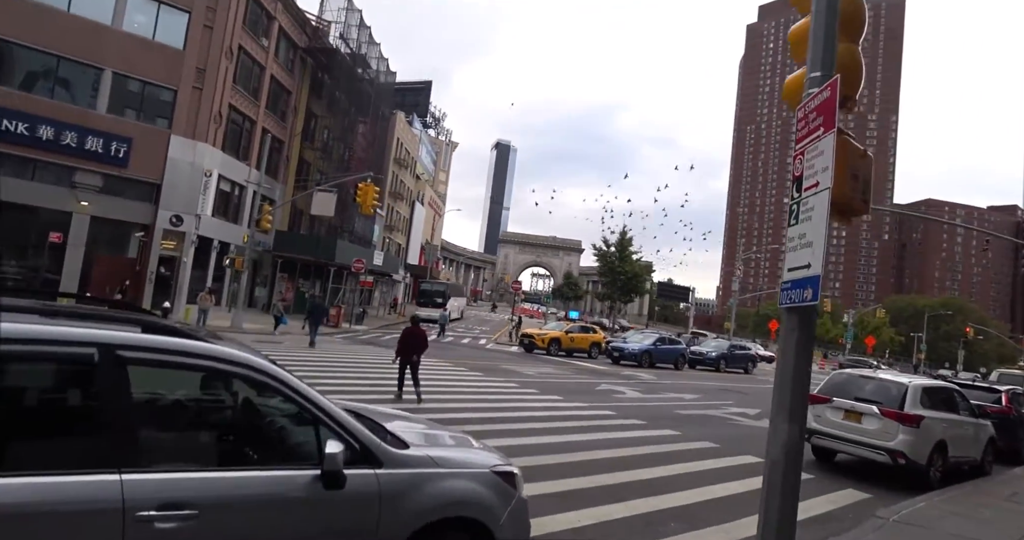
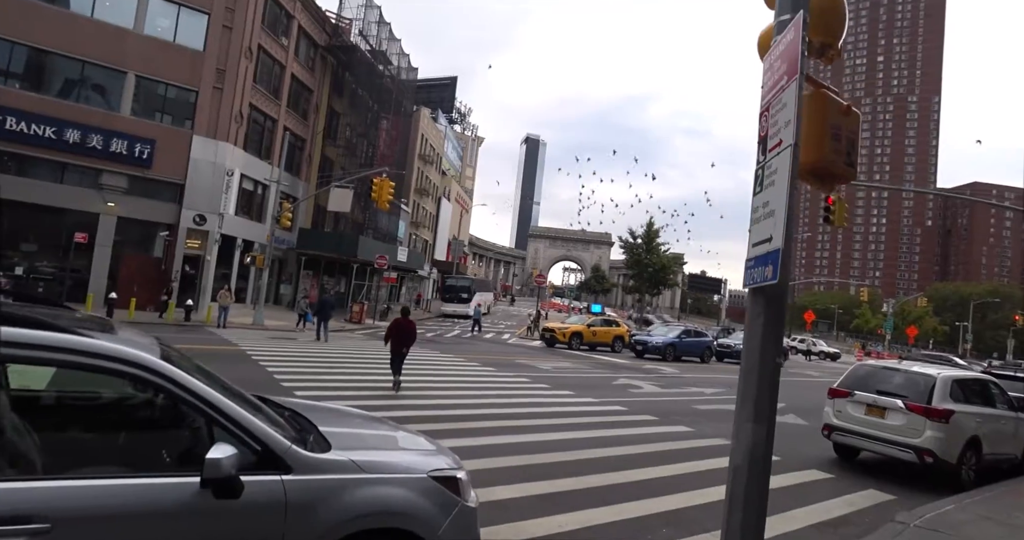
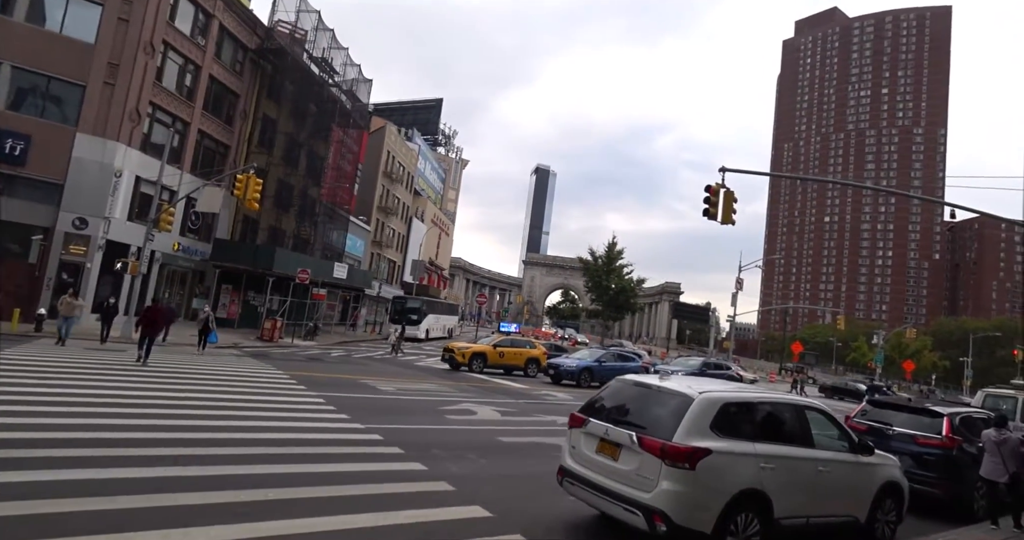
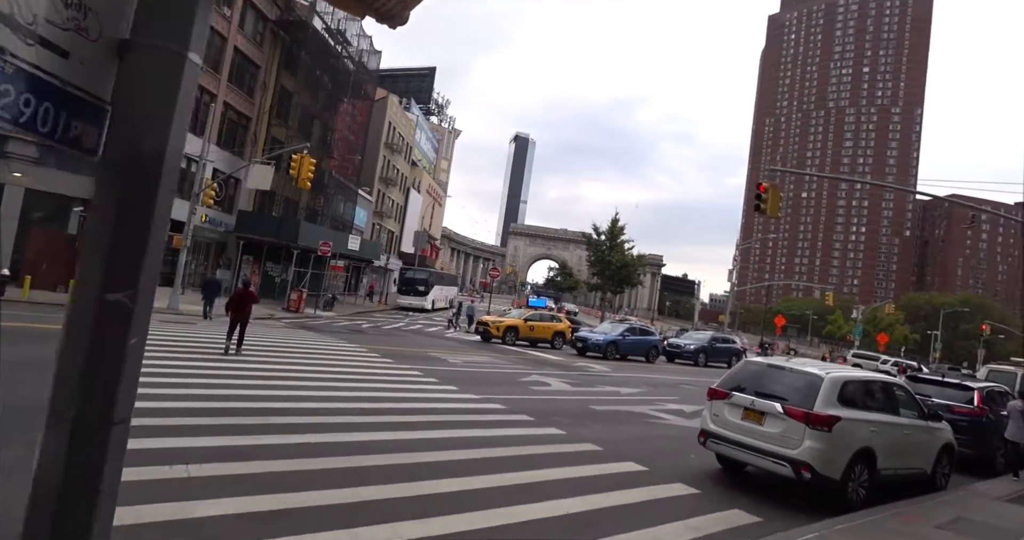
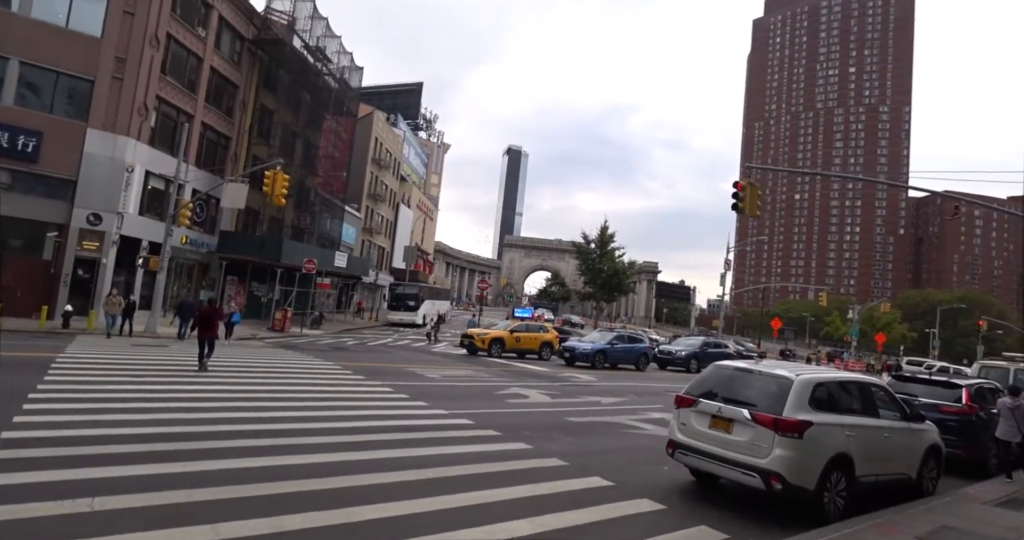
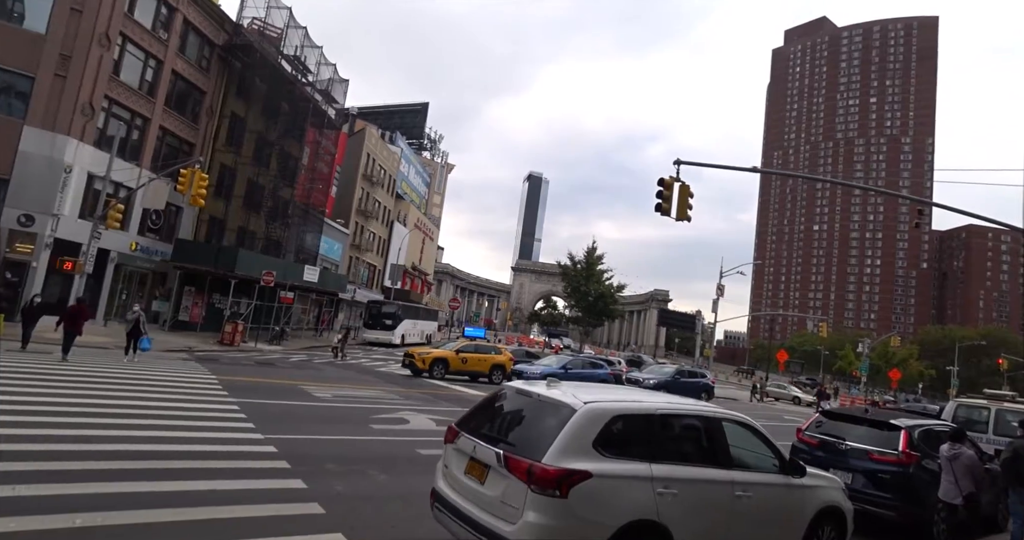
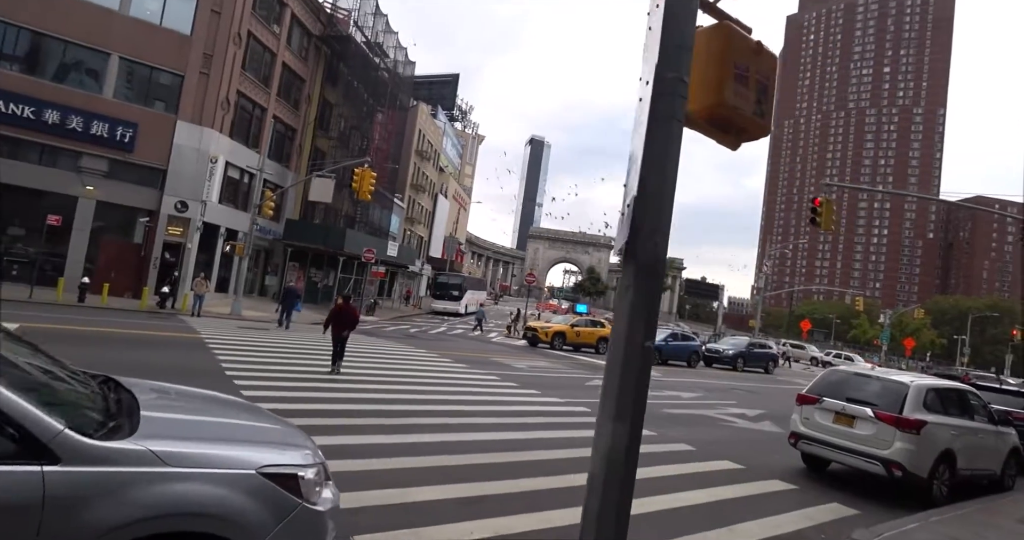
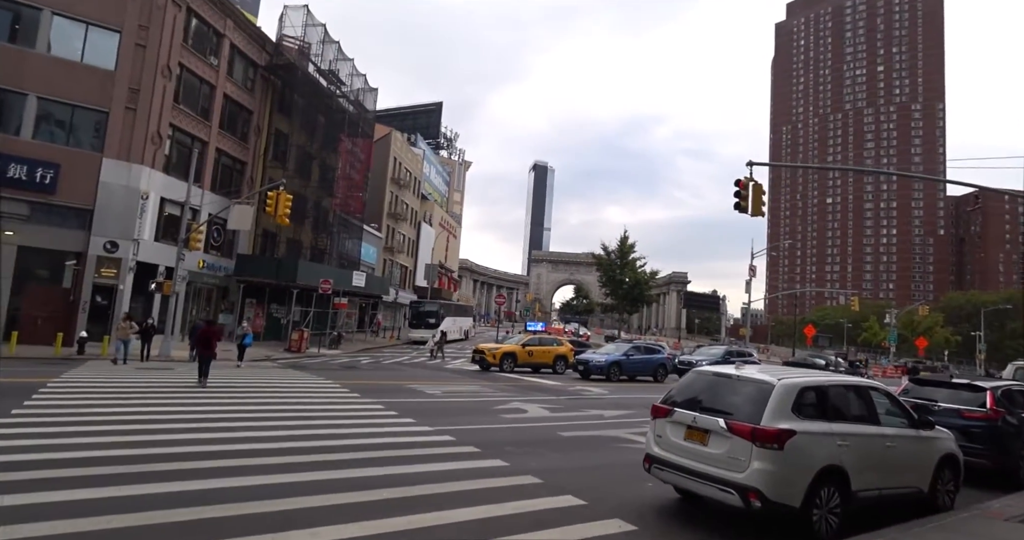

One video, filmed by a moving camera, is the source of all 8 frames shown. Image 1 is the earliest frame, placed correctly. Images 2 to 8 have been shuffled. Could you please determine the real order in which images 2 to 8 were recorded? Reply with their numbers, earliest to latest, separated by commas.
2, 7, 4, 5, 8, 3, 6
